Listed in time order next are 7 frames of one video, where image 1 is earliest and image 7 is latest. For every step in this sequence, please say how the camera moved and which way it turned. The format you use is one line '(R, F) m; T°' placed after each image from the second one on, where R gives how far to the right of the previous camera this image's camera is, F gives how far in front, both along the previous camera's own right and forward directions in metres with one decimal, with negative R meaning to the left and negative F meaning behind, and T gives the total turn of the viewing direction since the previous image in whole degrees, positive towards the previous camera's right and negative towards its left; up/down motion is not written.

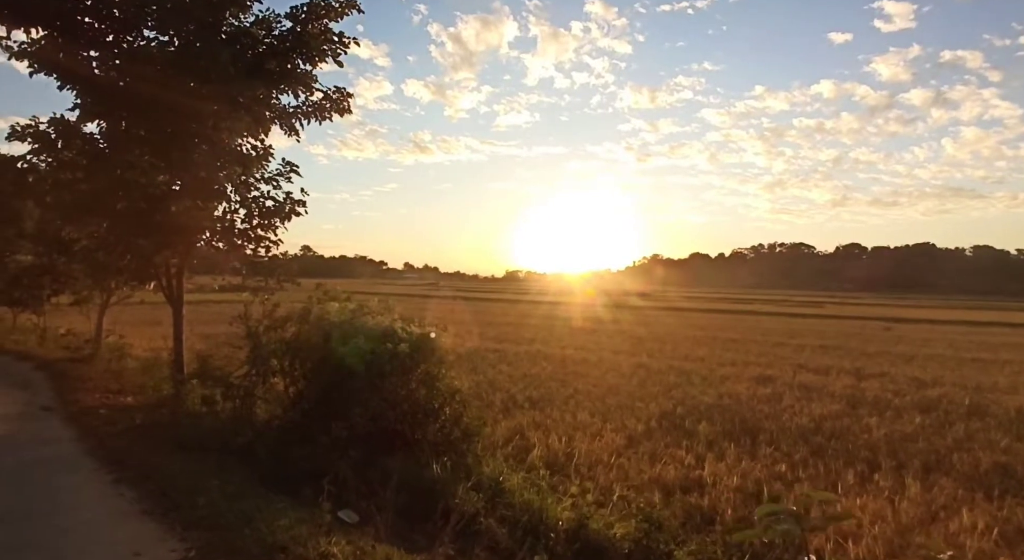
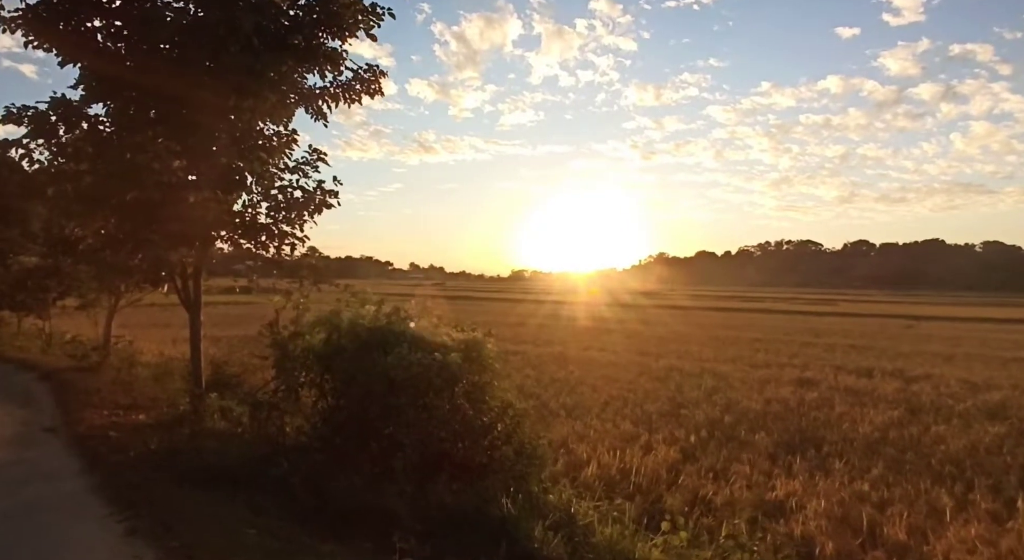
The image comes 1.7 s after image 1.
(-0.6, +0.9) m; 0°
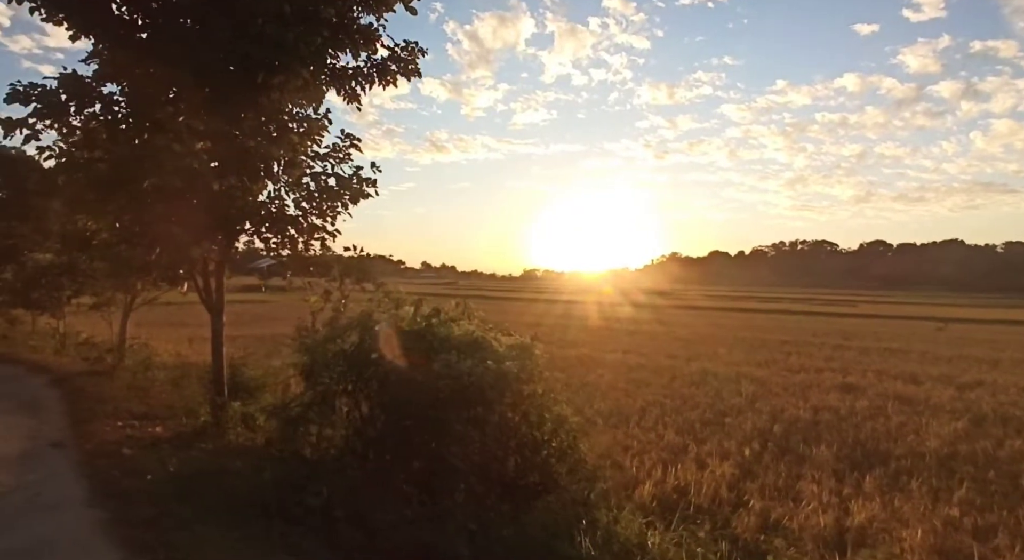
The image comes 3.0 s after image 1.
(-0.5, +0.8) m; -1°
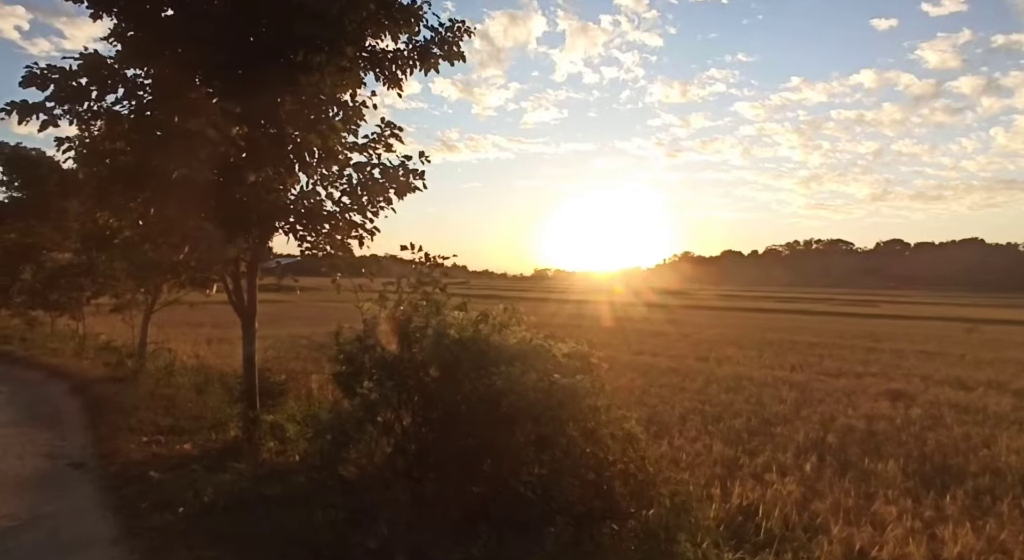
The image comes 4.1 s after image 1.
(-0.5, +0.6) m; -1°
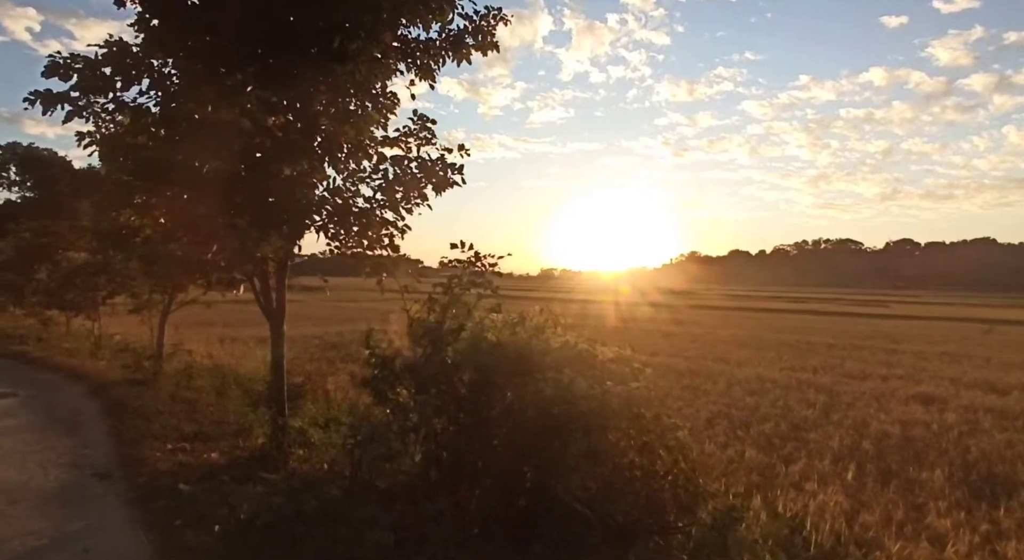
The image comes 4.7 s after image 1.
(-0.4, +0.3) m; -1°
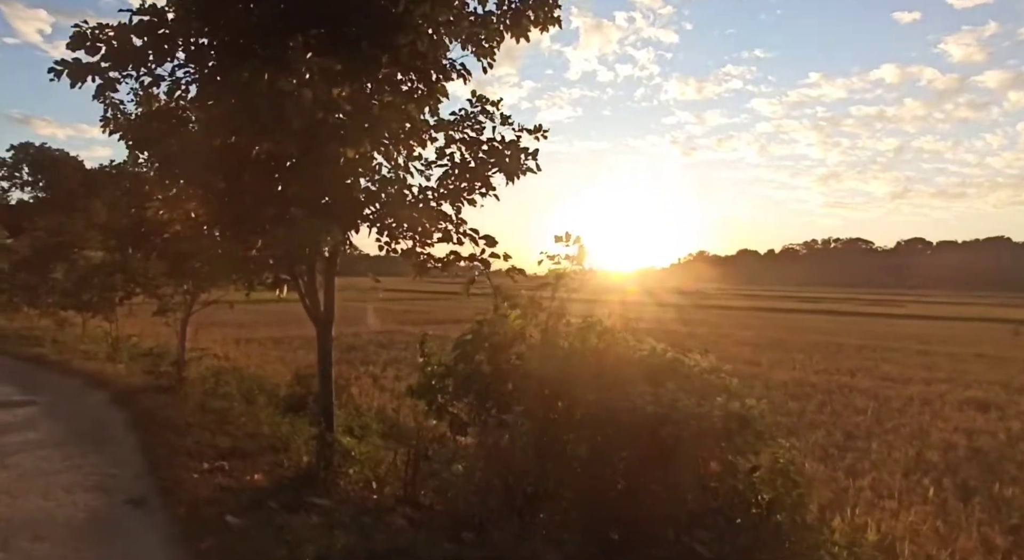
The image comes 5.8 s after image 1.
(-0.6, +0.7) m; -1°
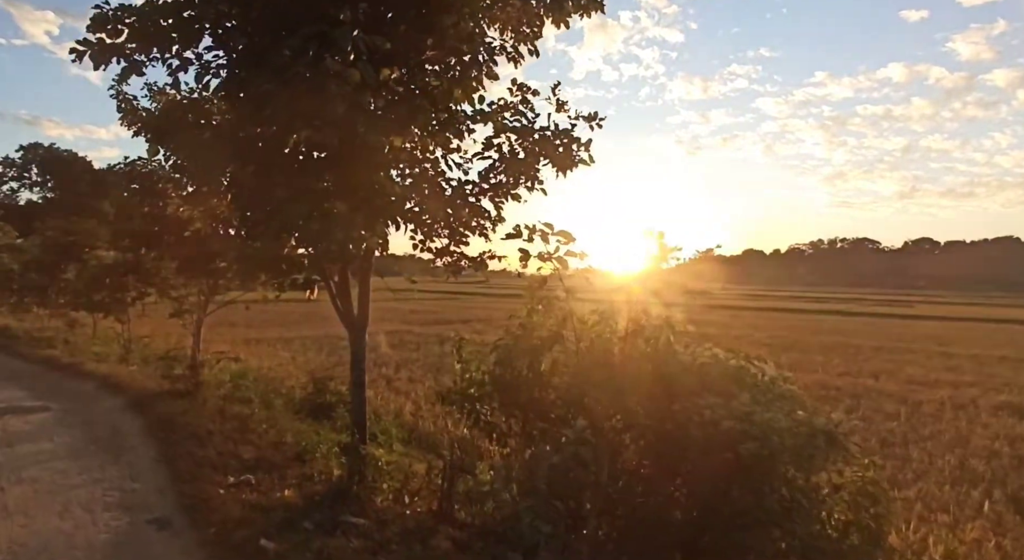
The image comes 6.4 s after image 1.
(-0.4, +0.4) m; 0°
